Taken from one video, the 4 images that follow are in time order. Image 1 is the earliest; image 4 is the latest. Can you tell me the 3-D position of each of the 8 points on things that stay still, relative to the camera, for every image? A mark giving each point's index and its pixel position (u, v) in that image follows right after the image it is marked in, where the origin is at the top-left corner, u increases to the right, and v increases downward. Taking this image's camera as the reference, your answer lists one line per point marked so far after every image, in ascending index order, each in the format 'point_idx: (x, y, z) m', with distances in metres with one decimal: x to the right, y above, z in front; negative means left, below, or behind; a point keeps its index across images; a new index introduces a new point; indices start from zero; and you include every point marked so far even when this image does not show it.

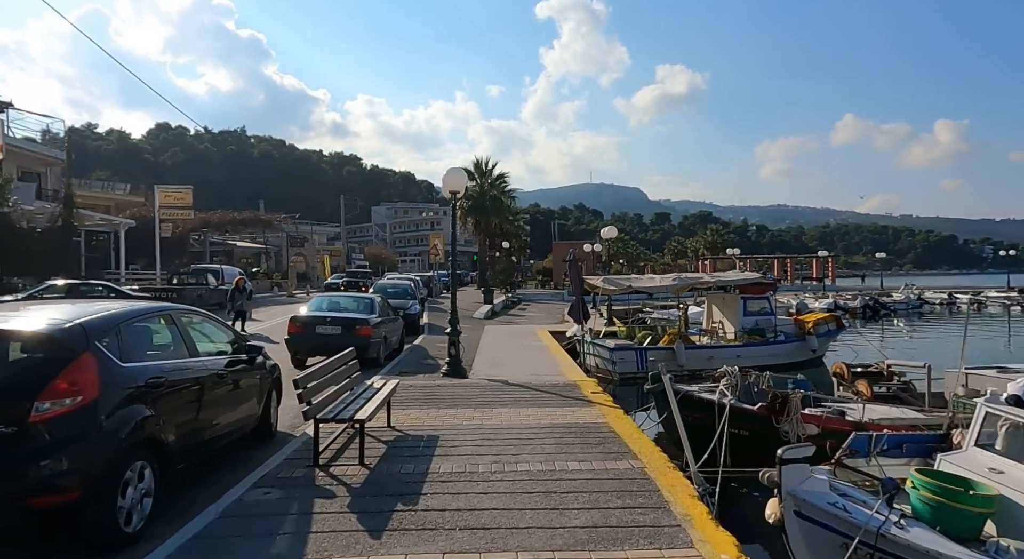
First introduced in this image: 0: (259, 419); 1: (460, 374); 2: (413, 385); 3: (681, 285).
0: (-2.7, -1.5, +6.9) m
1: (-0.9, -1.7, +11.7) m
2: (-1.5, -1.7, +10.1) m
3: (+4.9, -0.2, +18.9) m
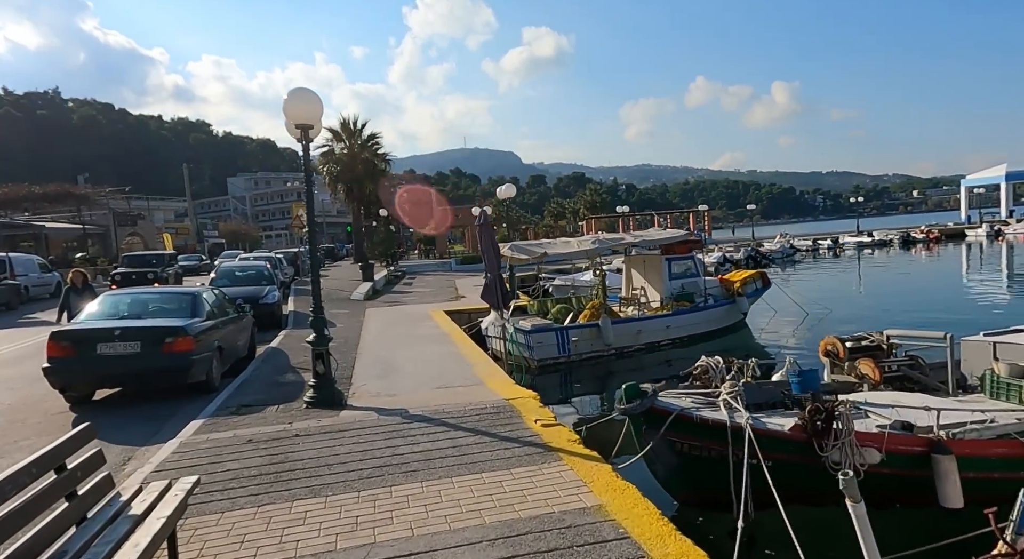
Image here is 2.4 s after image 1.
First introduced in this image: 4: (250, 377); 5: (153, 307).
0: (-3.0, -1.6, +2.9) m
1: (-2.2, -1.5, +7.9) m
2: (-2.5, -1.5, +6.2) m
3: (+2.2, +0.8, +16.0) m
4: (-4.1, -1.5, +10.3) m
5: (-5.3, -0.4, +9.8) m
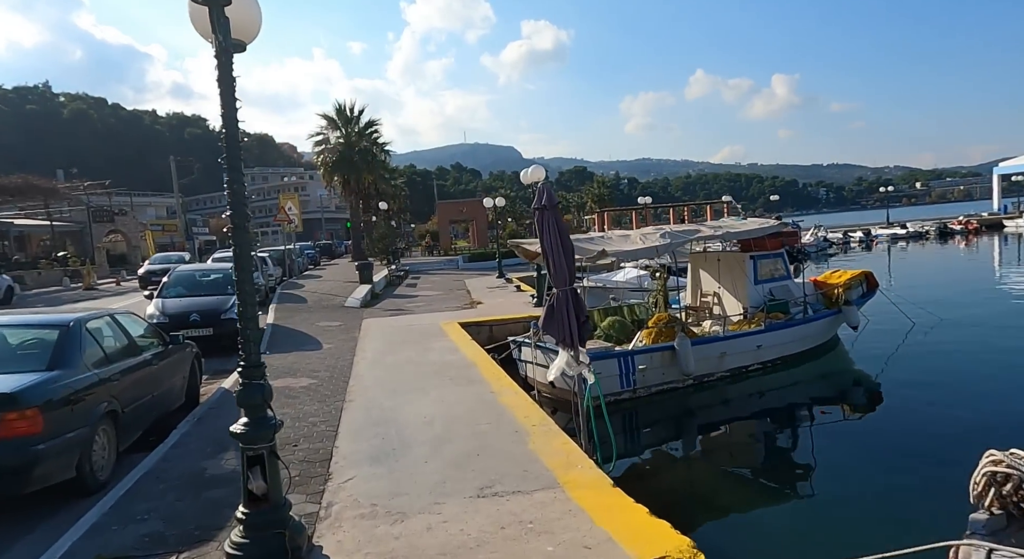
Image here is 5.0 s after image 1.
0: (-2.3, -1.8, -1.1) m
1: (-1.4, -1.7, +4.0) m
2: (-1.7, -1.8, +2.3) m
3: (+2.9, +0.7, +12.0) m
4: (-3.3, -1.7, +6.3) m
5: (-4.5, -0.6, +5.9) m
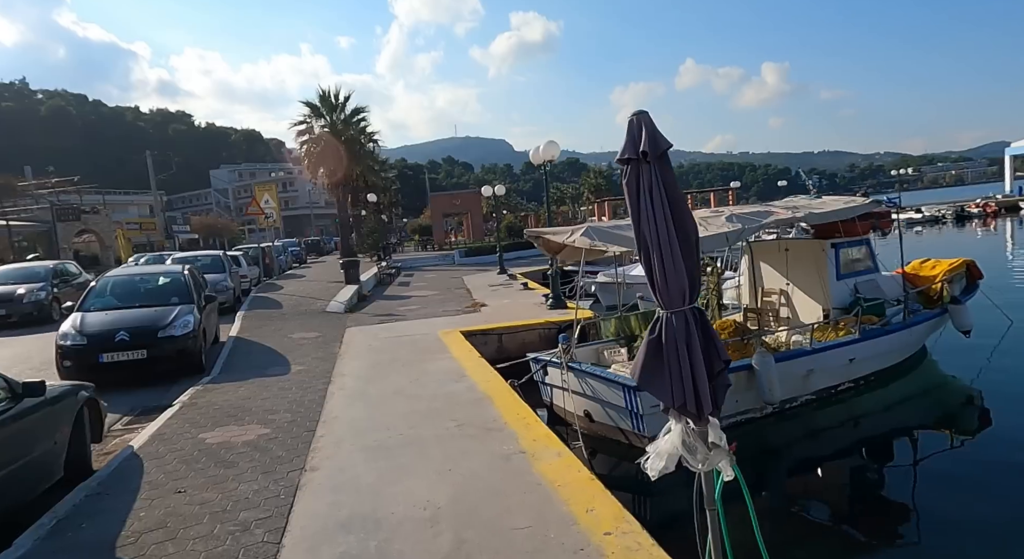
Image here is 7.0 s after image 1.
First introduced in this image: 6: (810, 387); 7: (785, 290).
0: (-1.8, -2.0, -3.9) m
1: (-1.0, -1.8, +1.2) m
2: (-1.3, -1.9, -0.5) m
3: (+3.2, +0.7, +9.2) m
4: (-3.0, -1.9, +3.5) m
5: (-4.2, -0.7, +3.0) m
6: (+4.2, -1.5, +9.1) m
7: (+4.5, -0.2, +10.8) m
